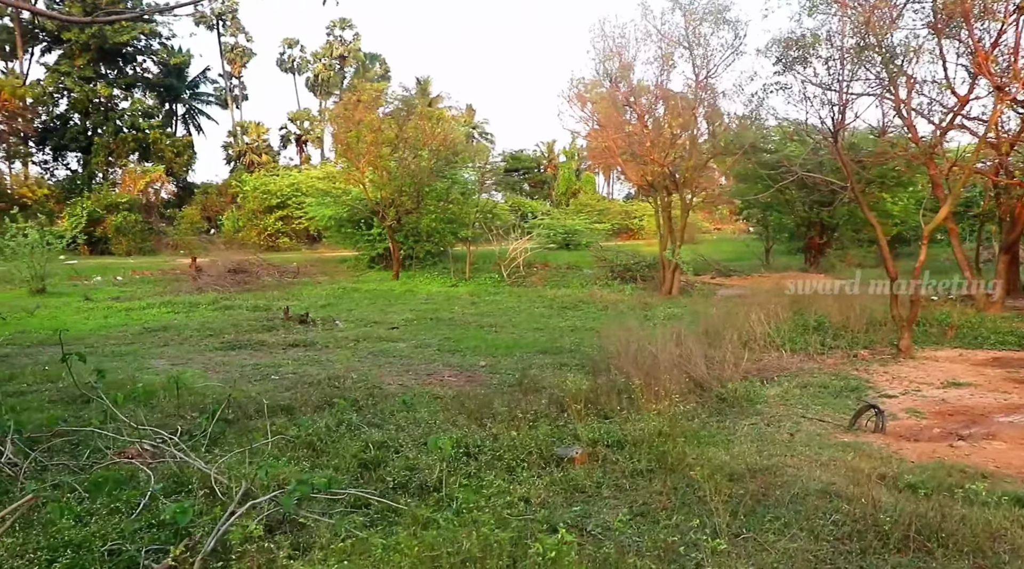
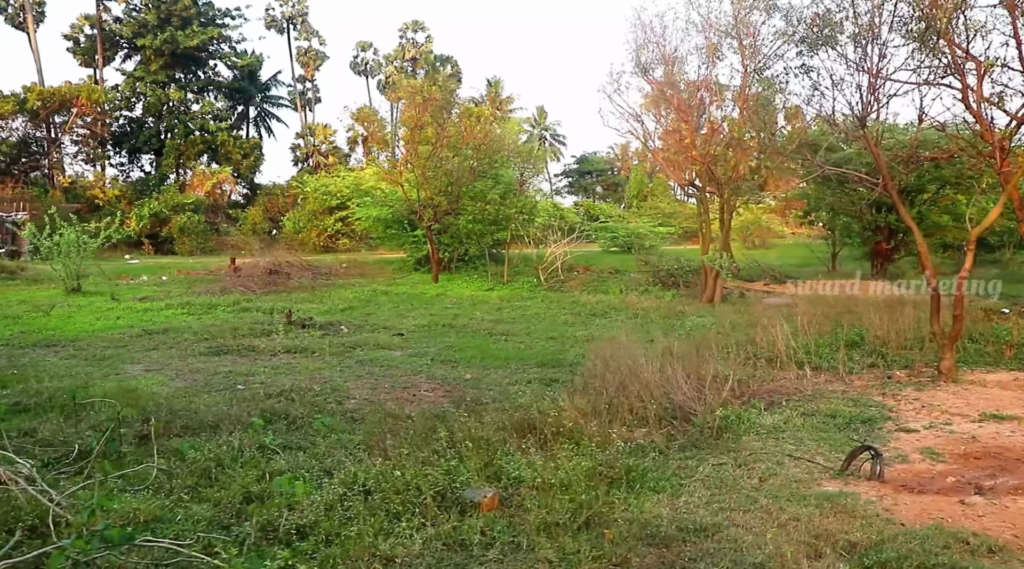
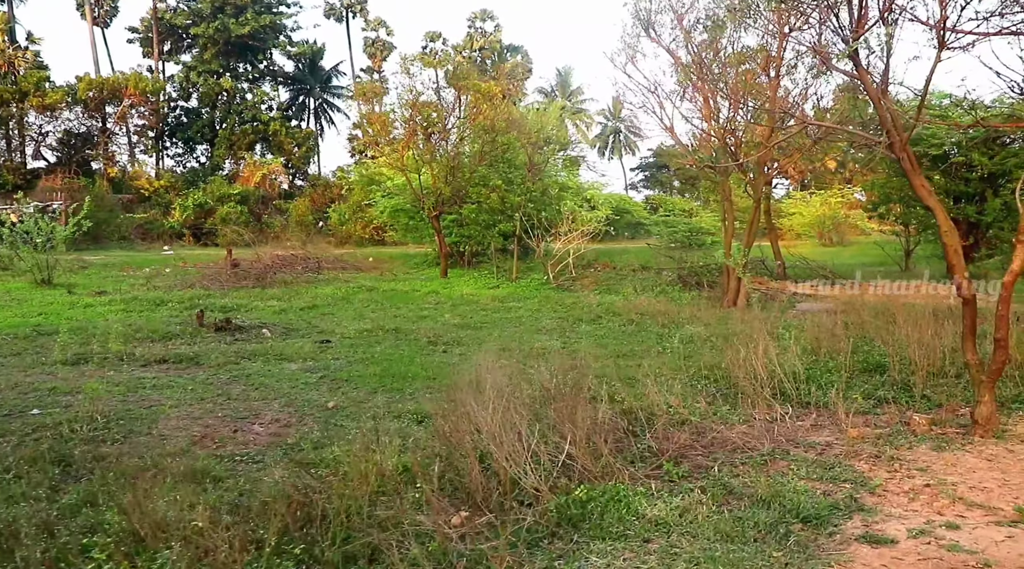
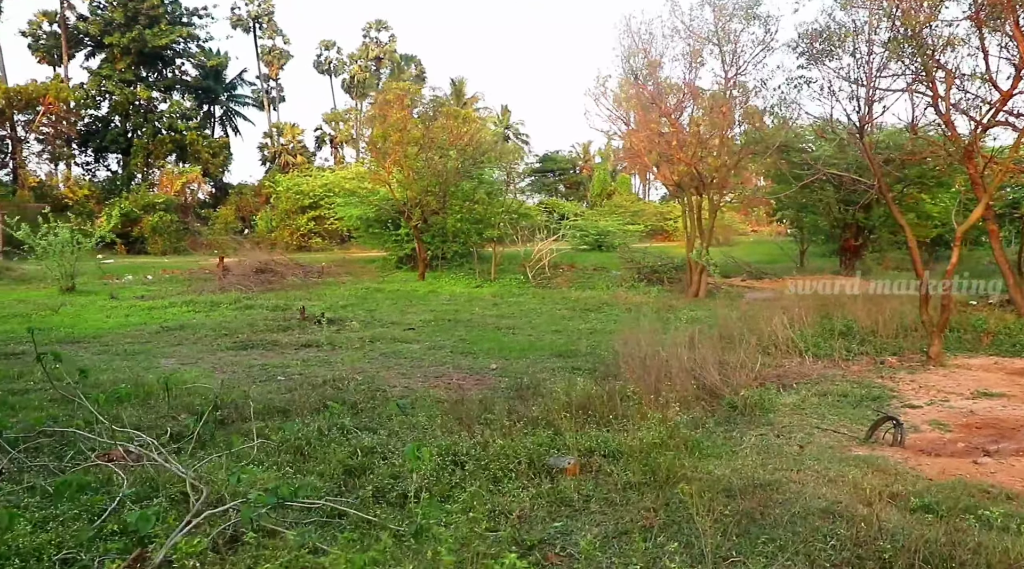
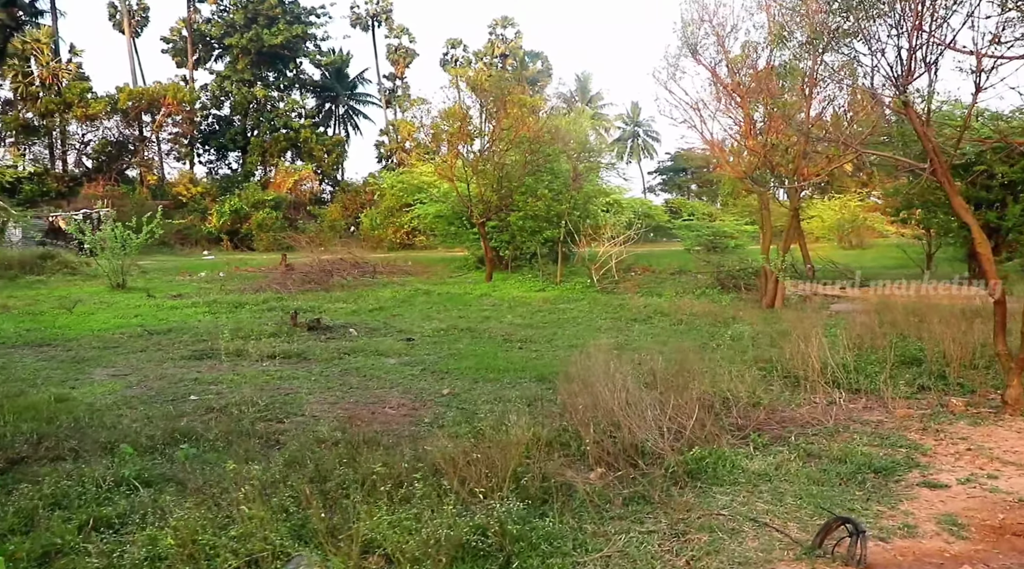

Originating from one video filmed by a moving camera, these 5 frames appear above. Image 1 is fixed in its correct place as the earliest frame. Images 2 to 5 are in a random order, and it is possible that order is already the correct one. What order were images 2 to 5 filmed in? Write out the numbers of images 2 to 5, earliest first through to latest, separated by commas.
4, 2, 5, 3
